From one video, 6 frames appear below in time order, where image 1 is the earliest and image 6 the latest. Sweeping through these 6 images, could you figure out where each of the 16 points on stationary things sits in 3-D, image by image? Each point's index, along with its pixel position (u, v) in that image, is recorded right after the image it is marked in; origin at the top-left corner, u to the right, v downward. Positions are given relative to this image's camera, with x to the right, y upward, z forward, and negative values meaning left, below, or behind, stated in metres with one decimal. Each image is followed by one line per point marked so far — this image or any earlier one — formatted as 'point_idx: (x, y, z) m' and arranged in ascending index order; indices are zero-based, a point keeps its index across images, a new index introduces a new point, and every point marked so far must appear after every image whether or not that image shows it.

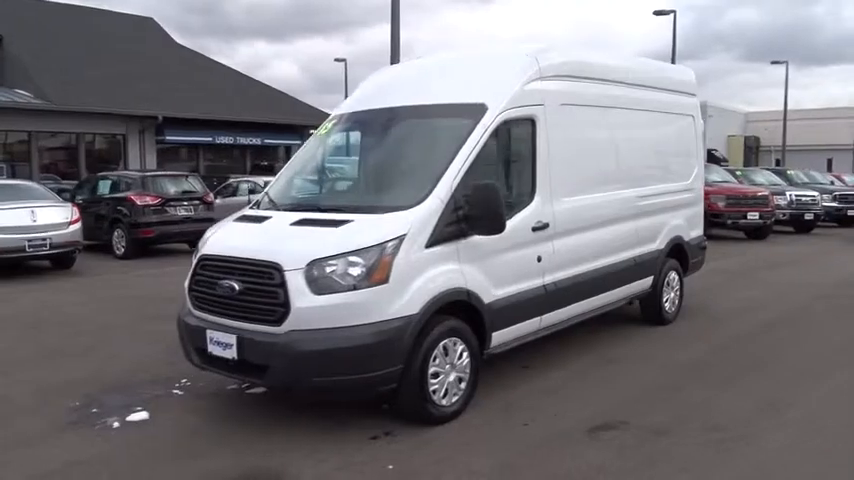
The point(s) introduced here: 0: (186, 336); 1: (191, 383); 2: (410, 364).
0: (-1.9, -0.7, +5.6) m
1: (-2.1, -1.3, +6.5) m
2: (-0.1, -0.9, +5.1) m
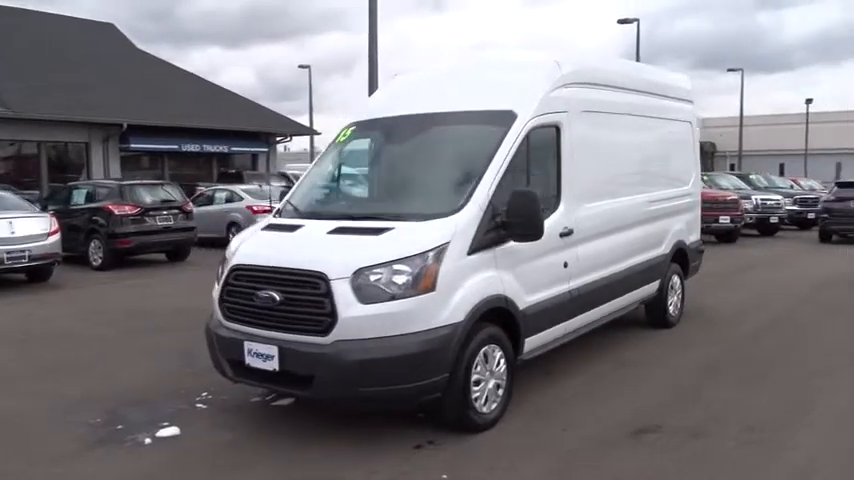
0: (-1.6, -0.8, +5.4) m
1: (-1.9, -1.4, +6.3) m
2: (+0.2, -0.9, +5.1) m
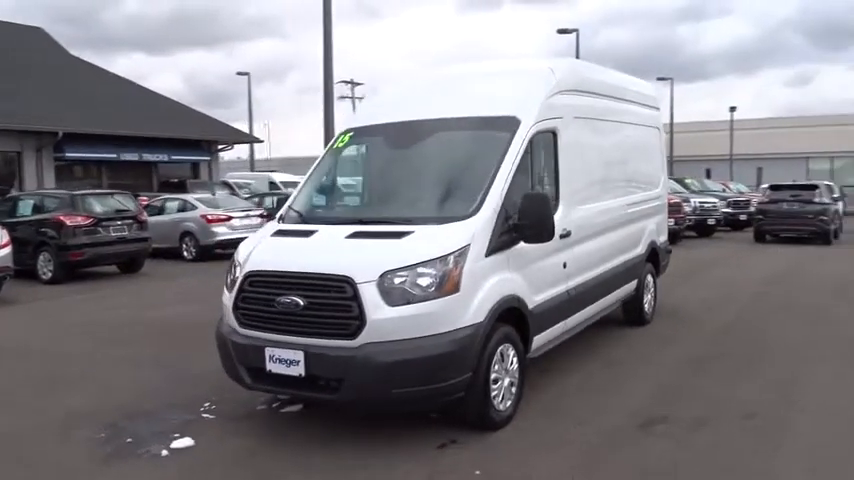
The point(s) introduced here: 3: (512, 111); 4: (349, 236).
0: (-1.5, -0.9, +5.4) m
1: (-1.8, -1.4, +6.3) m
2: (+0.4, -0.9, +5.2) m
3: (+0.7, +1.1, +6.2) m
4: (-0.6, 0.0, +5.4) m
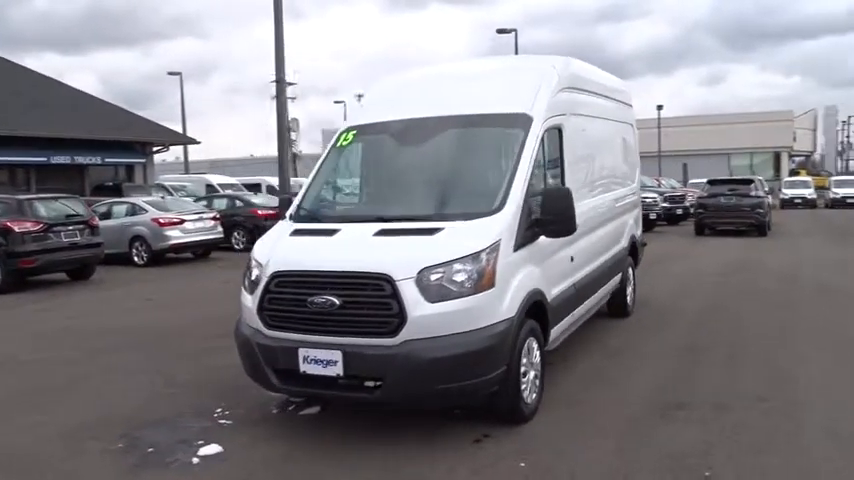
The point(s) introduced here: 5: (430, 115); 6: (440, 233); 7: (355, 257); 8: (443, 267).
0: (-1.2, -0.9, +5.3) m
1: (-1.7, -1.5, +6.1) m
2: (+0.6, -0.9, +5.2) m
3: (+0.8, +1.2, +6.3) m
4: (-0.4, +0.1, +5.3) m
5: (0.0, +1.1, +6.5) m
6: (+0.1, +0.1, +5.2) m
7: (-0.5, -0.1, +5.0) m
8: (+0.1, -0.2, +4.9) m
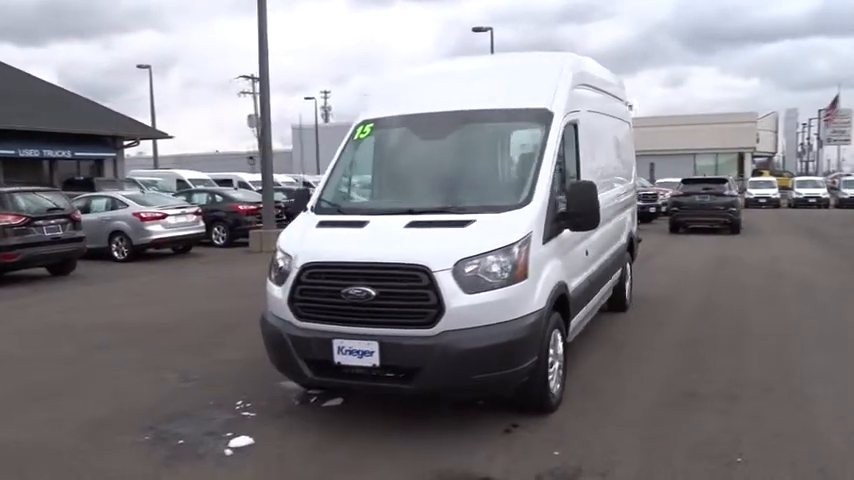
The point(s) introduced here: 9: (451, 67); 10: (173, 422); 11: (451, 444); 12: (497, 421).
0: (-1.0, -0.8, +5.3) m
1: (-1.5, -1.4, +6.1) m
2: (+0.8, -0.9, +5.3) m
3: (+1.0, +1.2, +6.4) m
4: (-0.1, +0.1, +5.4) m
5: (+0.2, +1.2, +6.5) m
6: (+0.3, +0.1, +5.3) m
7: (-0.3, -0.1, +5.0) m
8: (+0.4, -0.1, +5.0) m
9: (+0.3, +1.7, +7.1) m
10: (-2.0, -1.4, +5.7) m
11: (+0.2, -1.4, +5.1) m
12: (+0.5, -1.4, +5.4) m
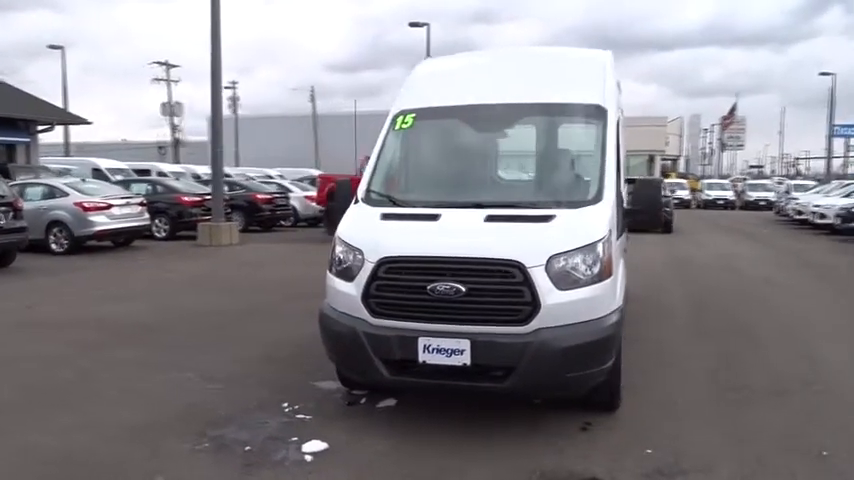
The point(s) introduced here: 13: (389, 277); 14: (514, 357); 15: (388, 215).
0: (-0.4, -0.7, +5.0) m
1: (-1.0, -1.3, +5.8) m
2: (+1.4, -0.8, +5.3) m
3: (+1.5, +1.2, +6.3) m
4: (+0.4, +0.1, +5.2) m
5: (+0.6, +1.2, +6.4) m
6: (+0.9, +0.1, +5.2) m
7: (+0.3, 0.0, +4.9) m
8: (+1.0, -0.1, +4.9) m
9: (+0.6, +1.8, +7.0) m
10: (-1.5, -1.4, +5.3) m
11: (+0.7, -1.4, +5.0) m
12: (+1.1, -1.3, +5.4) m
13: (-0.3, -0.3, +5.0) m
14: (+0.6, -0.8, +4.7) m
15: (-0.3, +0.2, +5.5) m
